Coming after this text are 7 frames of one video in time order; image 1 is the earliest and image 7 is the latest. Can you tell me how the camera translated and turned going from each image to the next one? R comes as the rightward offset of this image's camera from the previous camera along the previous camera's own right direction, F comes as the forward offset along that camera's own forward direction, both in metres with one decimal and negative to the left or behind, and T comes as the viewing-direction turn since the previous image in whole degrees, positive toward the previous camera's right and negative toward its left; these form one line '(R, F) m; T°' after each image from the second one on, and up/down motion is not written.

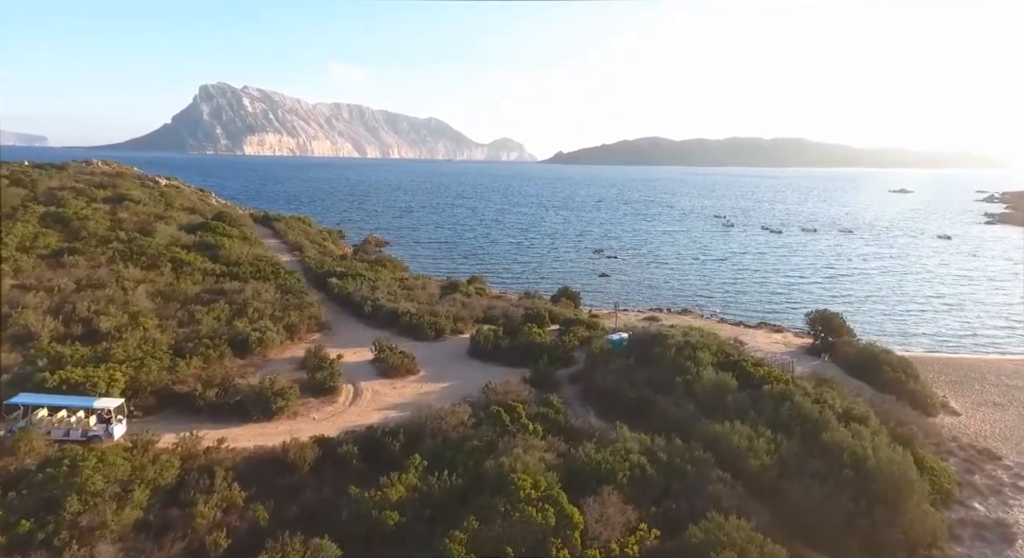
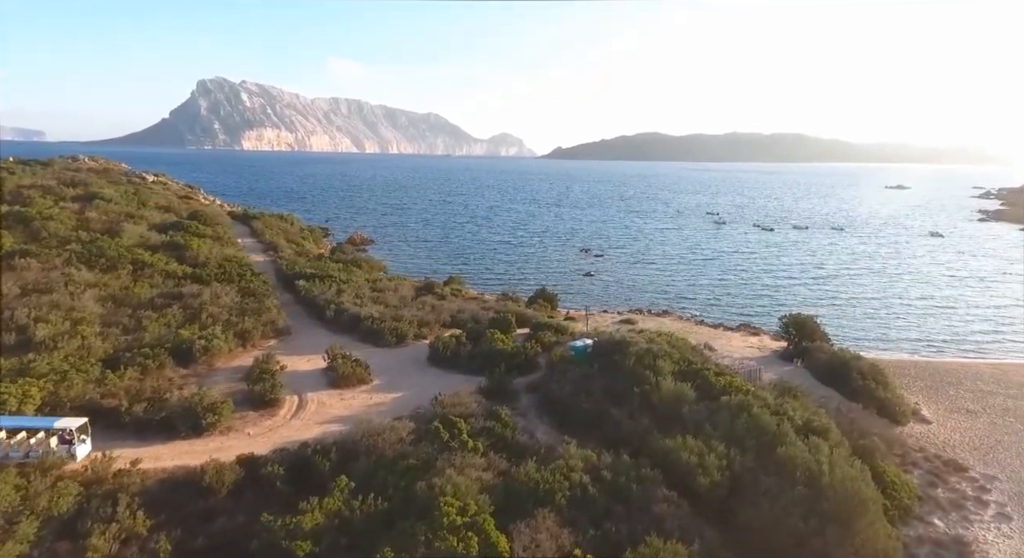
(+1.1, +0.5) m; +1°
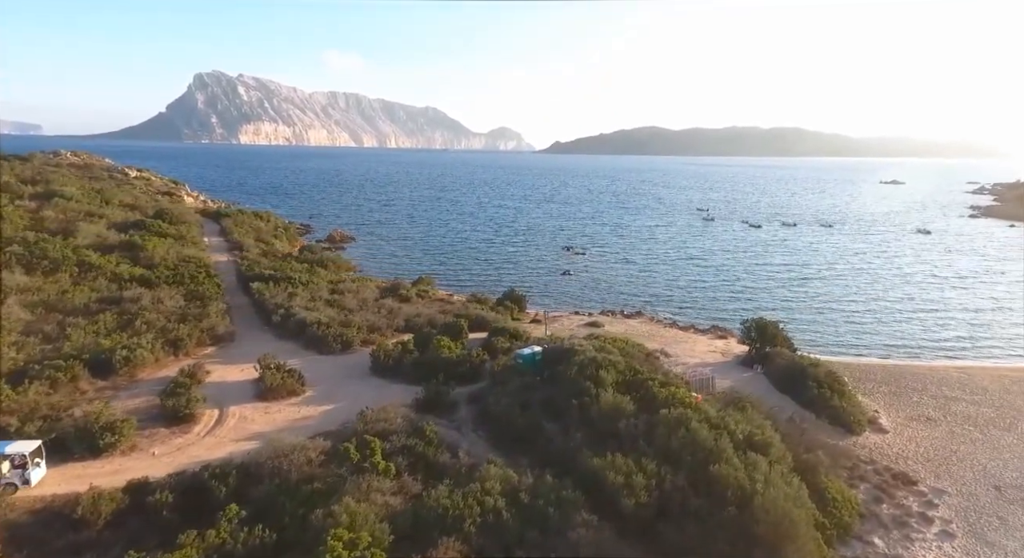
(+1.5, +0.7) m; +1°
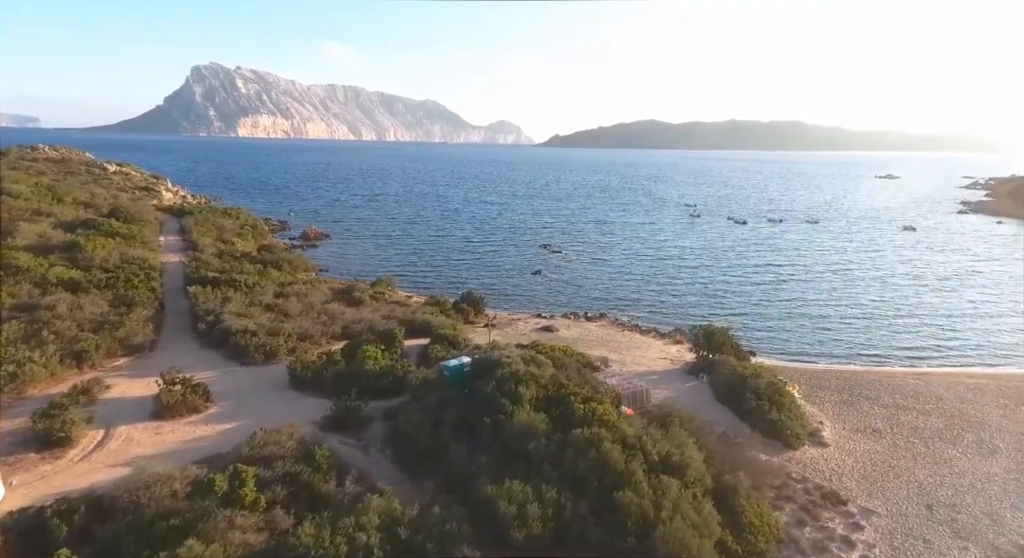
(+2.1, +0.8) m; +1°
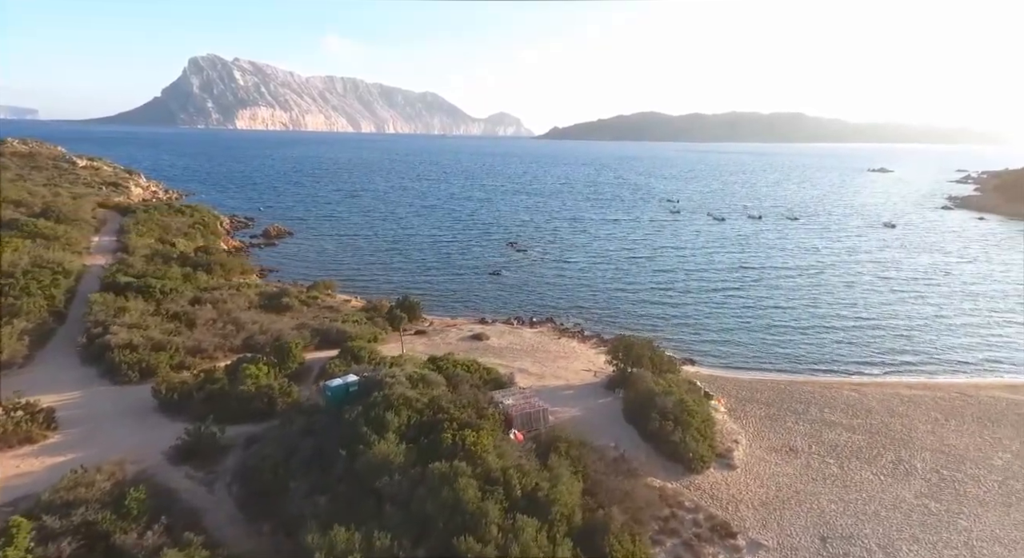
(+3.0, +1.2) m; +1°
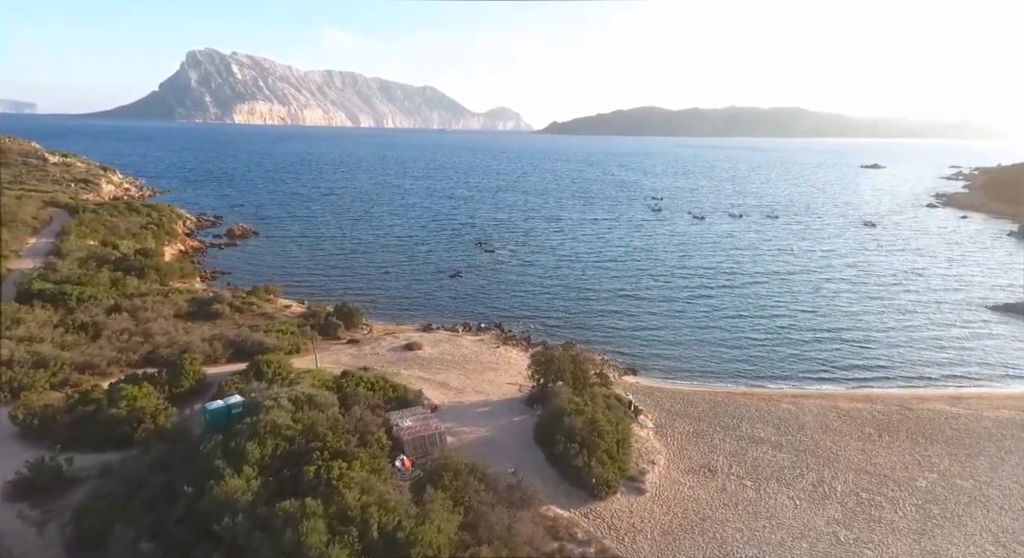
(+2.7, +1.0) m; +1°
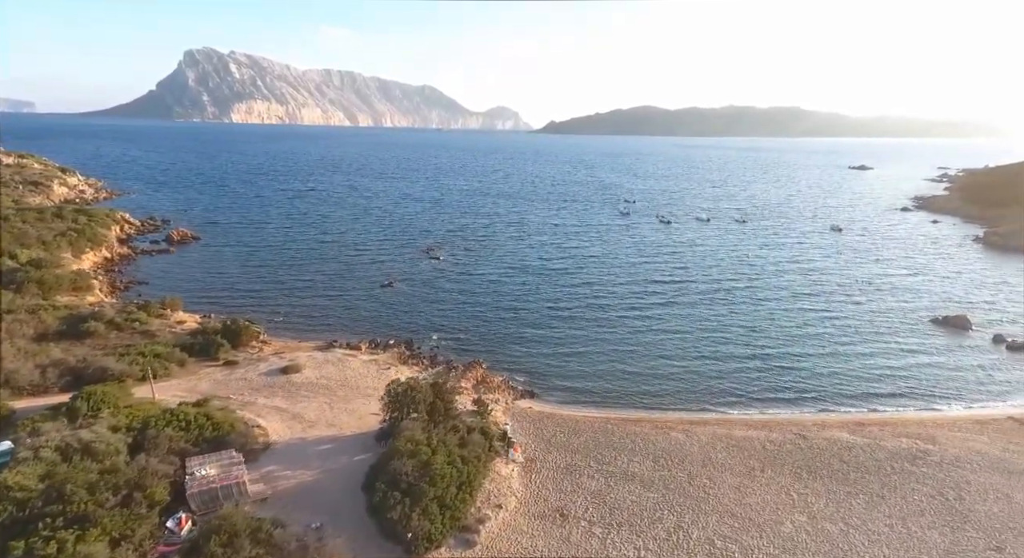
(+4.6, +1.7) m; +2°
